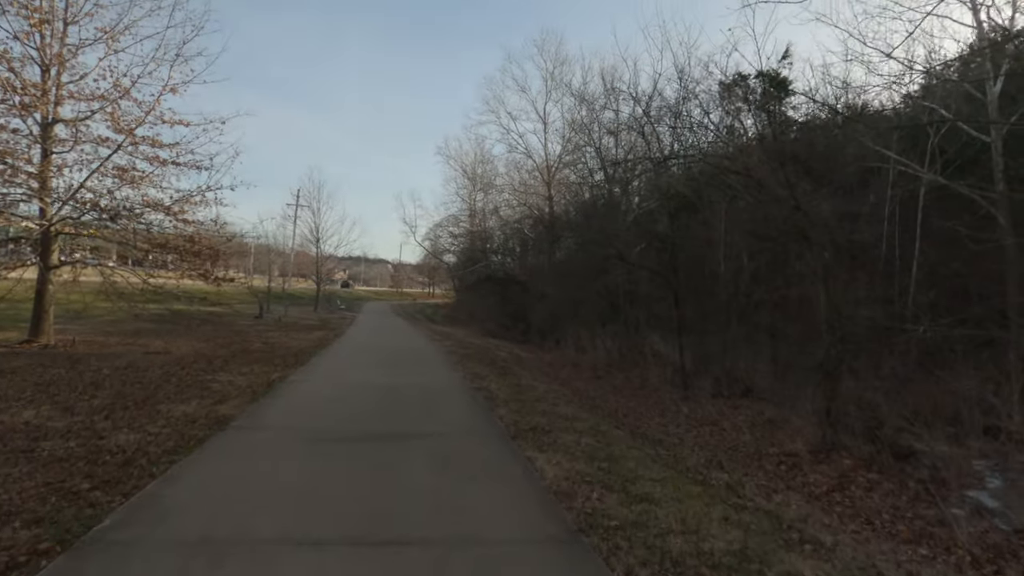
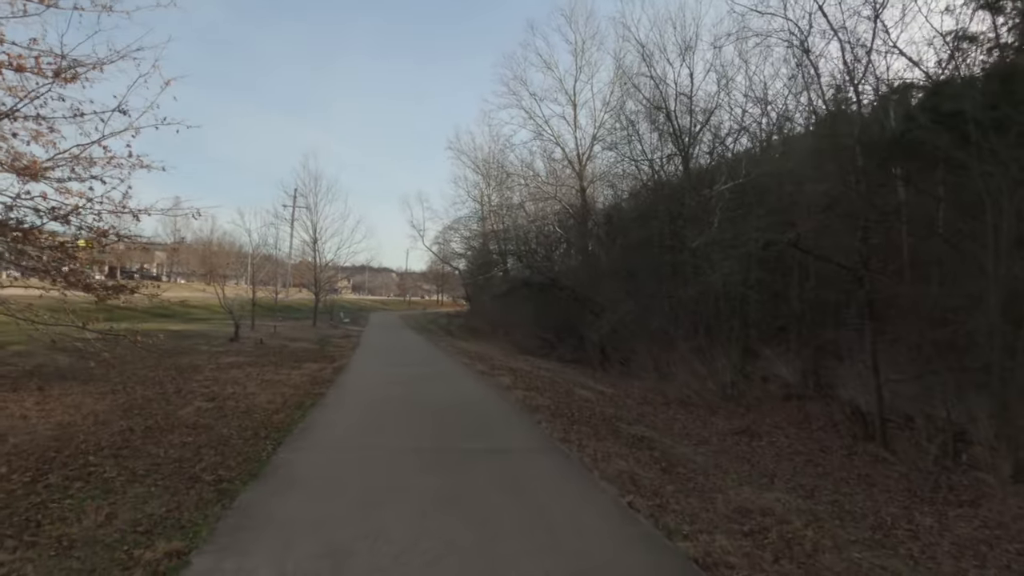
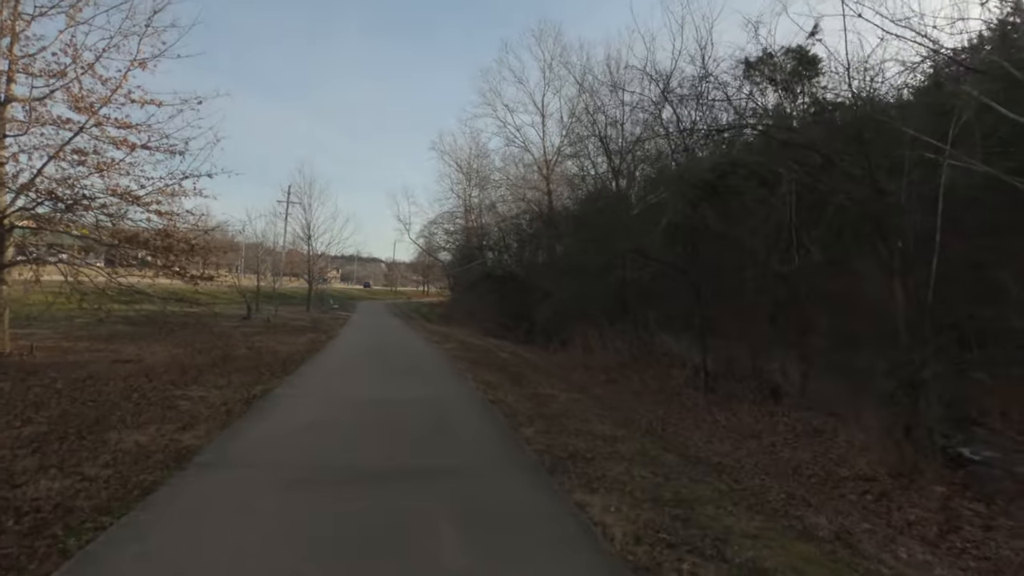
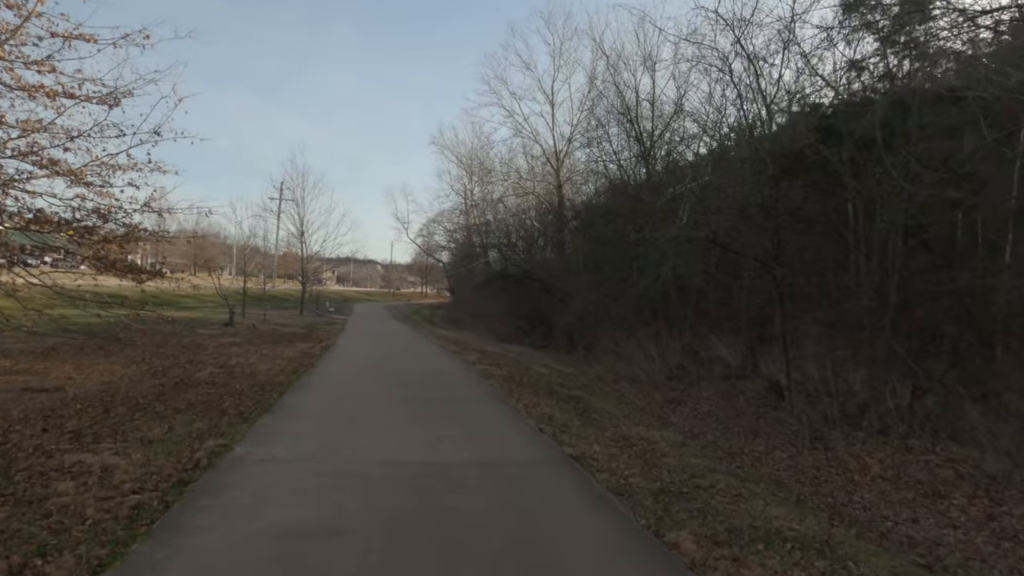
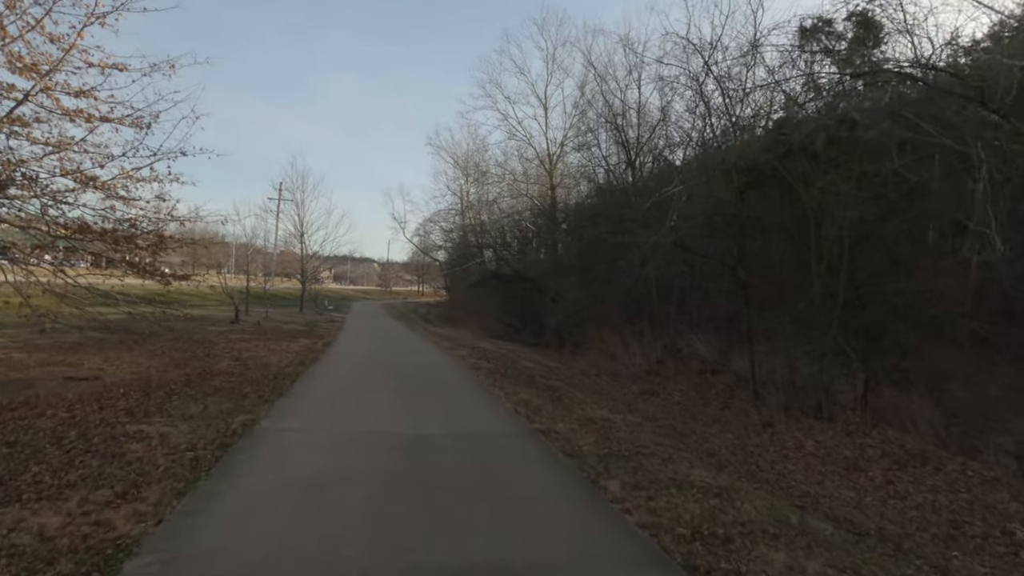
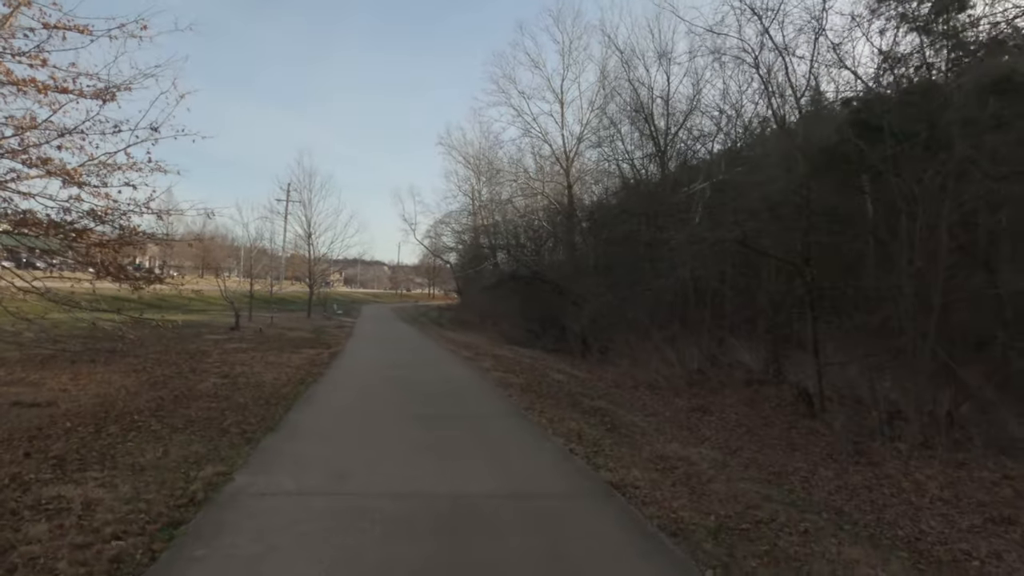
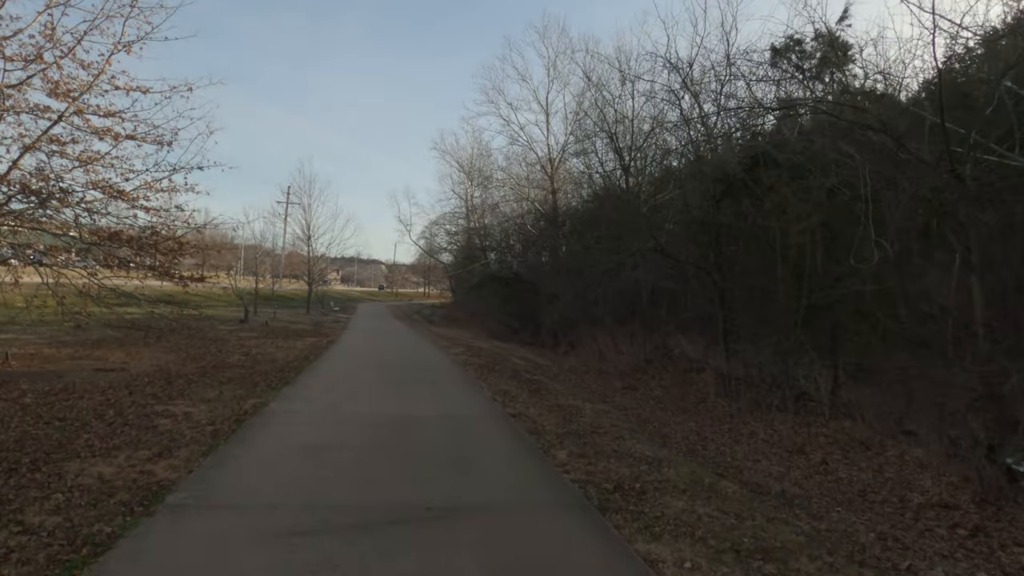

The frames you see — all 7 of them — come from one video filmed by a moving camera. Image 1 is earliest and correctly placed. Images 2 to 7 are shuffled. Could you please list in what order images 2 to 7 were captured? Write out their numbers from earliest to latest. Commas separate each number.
3, 7, 5, 4, 6, 2
